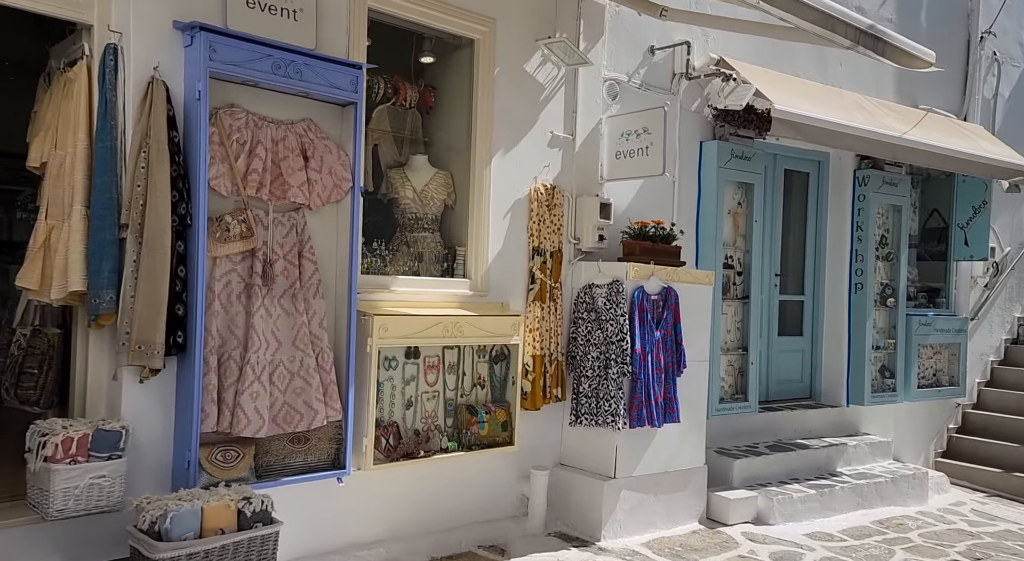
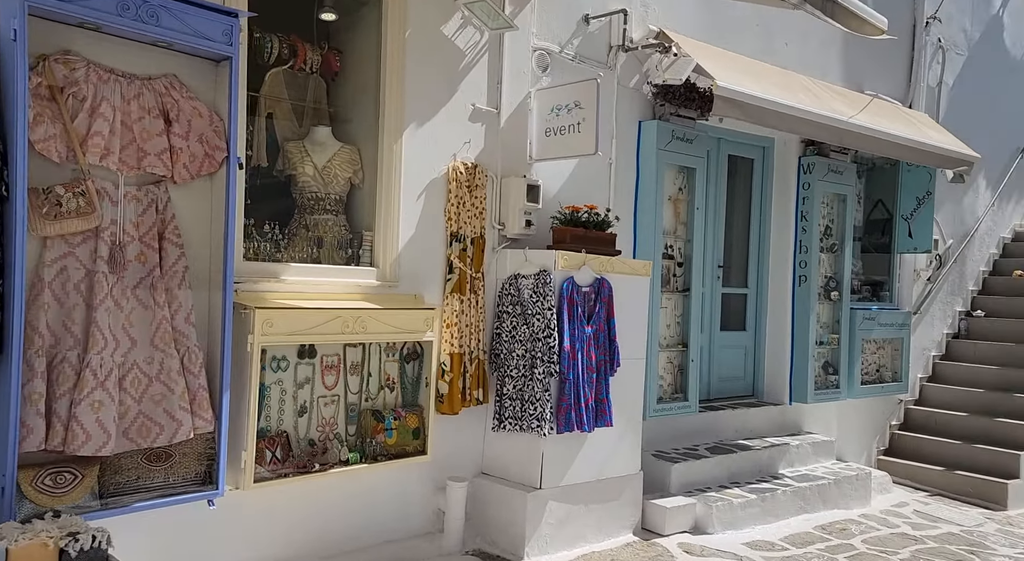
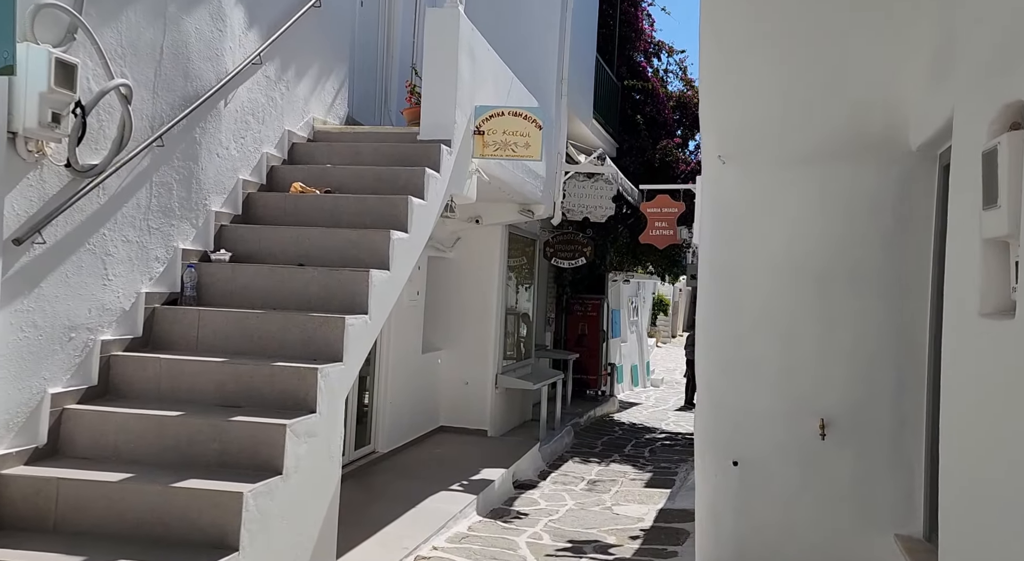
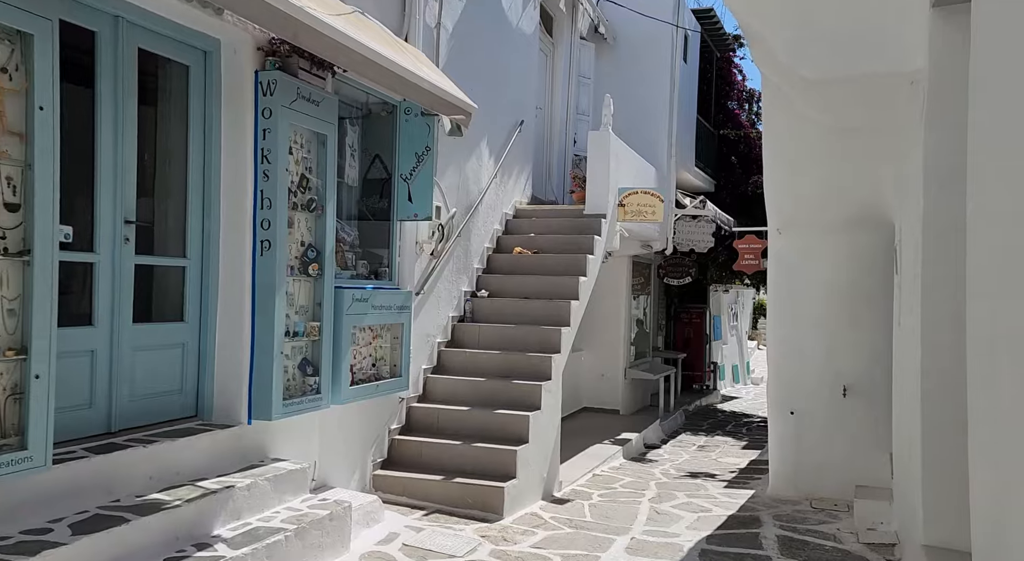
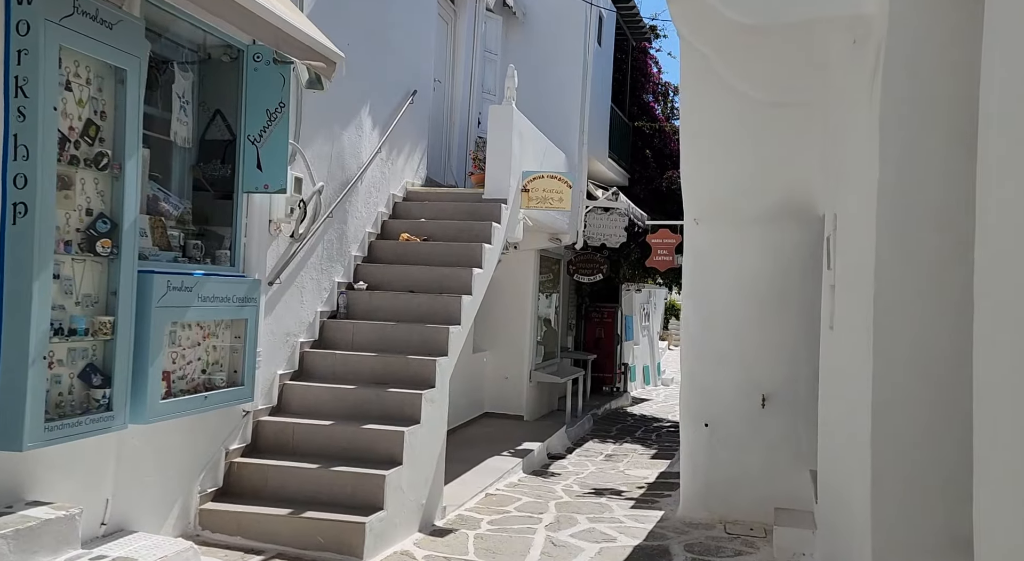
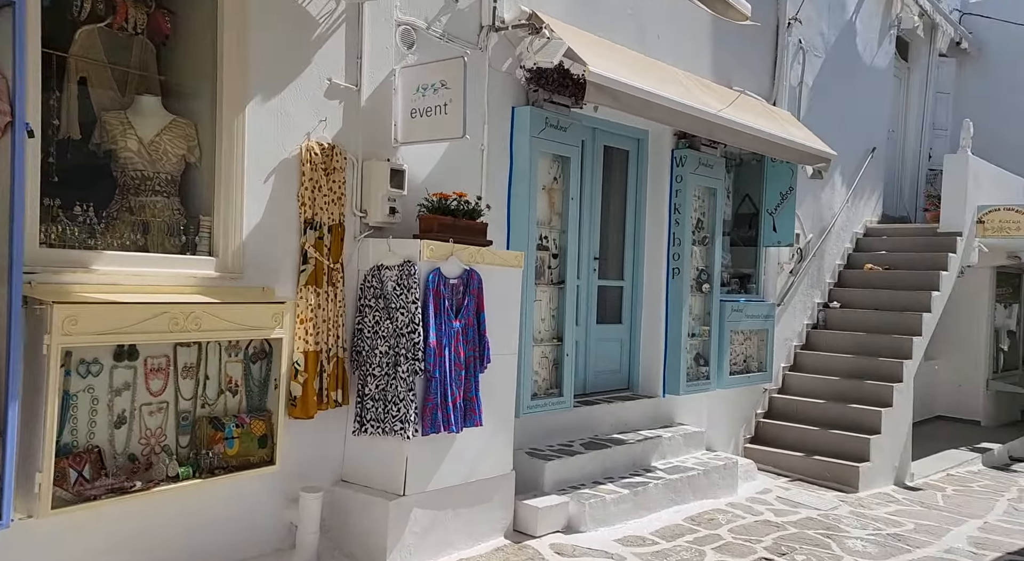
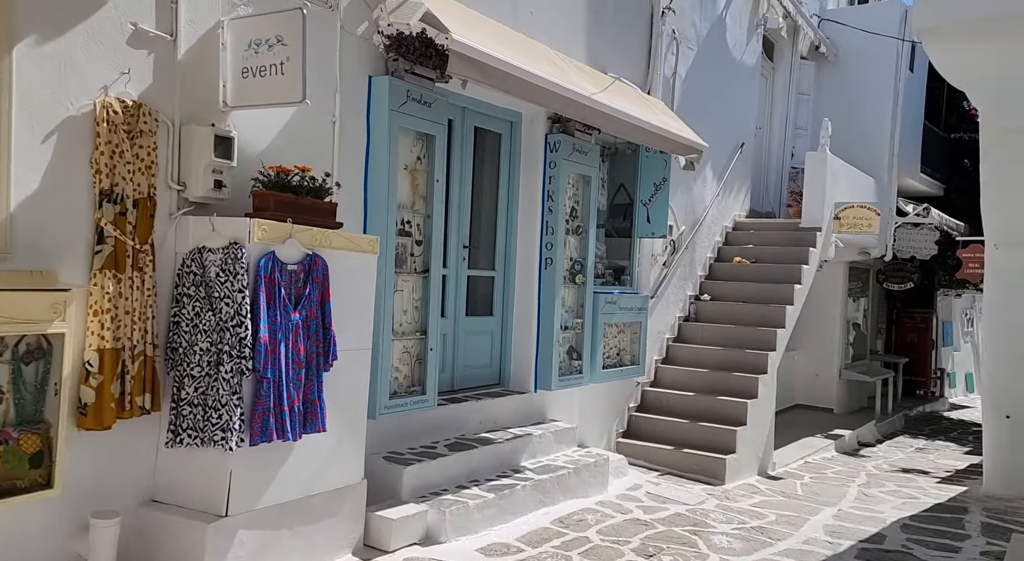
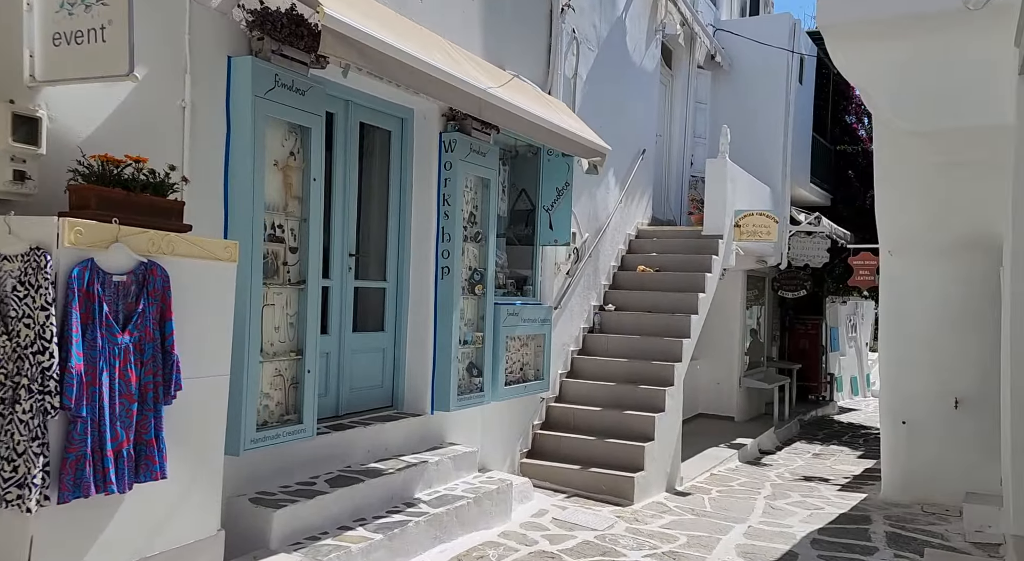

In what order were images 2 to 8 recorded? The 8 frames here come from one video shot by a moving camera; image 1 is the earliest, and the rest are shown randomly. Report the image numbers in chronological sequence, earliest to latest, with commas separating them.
2, 6, 7, 8, 4, 5, 3
